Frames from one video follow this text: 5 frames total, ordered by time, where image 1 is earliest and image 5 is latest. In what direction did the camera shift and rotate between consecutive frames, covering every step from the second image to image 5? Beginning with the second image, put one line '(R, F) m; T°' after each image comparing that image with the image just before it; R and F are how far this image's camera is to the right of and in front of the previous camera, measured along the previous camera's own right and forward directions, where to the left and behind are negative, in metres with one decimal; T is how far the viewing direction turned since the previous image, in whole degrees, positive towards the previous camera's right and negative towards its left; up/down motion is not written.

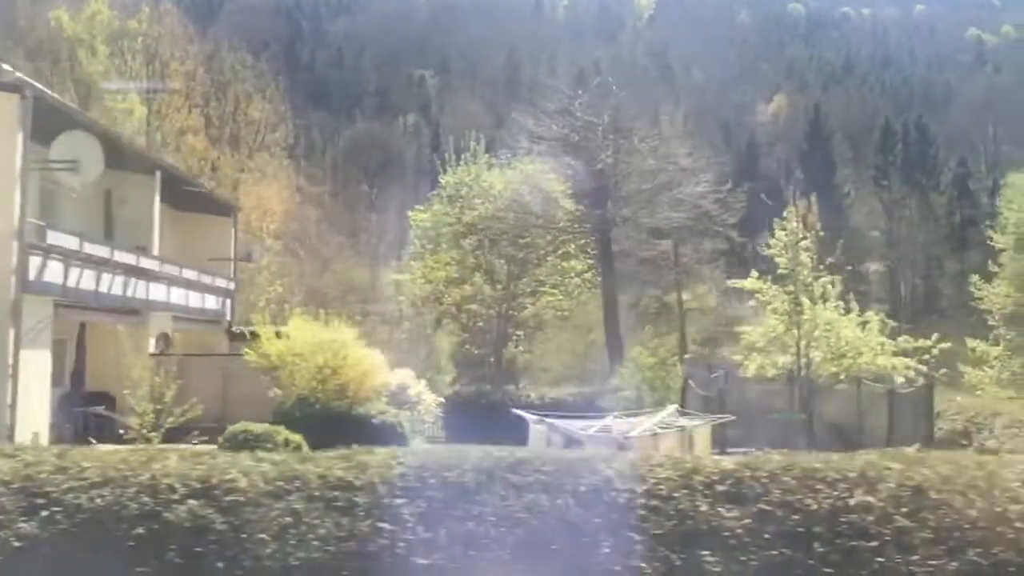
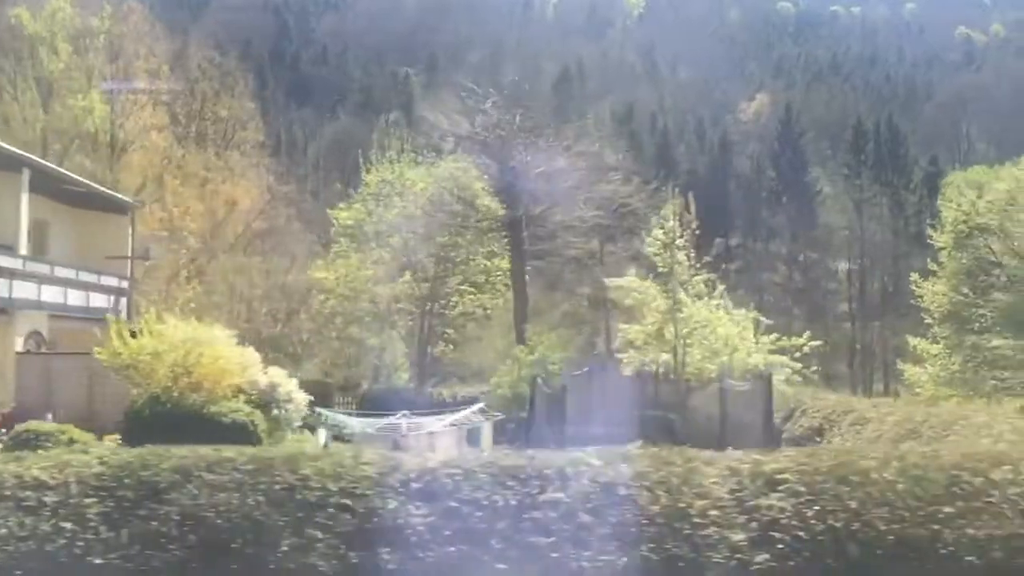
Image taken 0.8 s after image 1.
(+1.6, 0.0) m; +1°
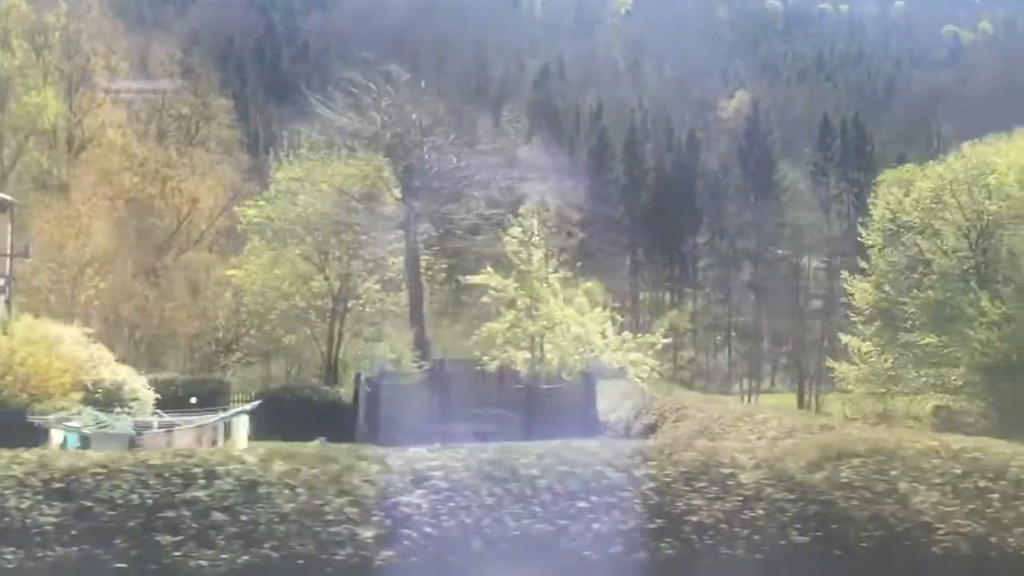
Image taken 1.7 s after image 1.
(+1.9, 0.0) m; +1°
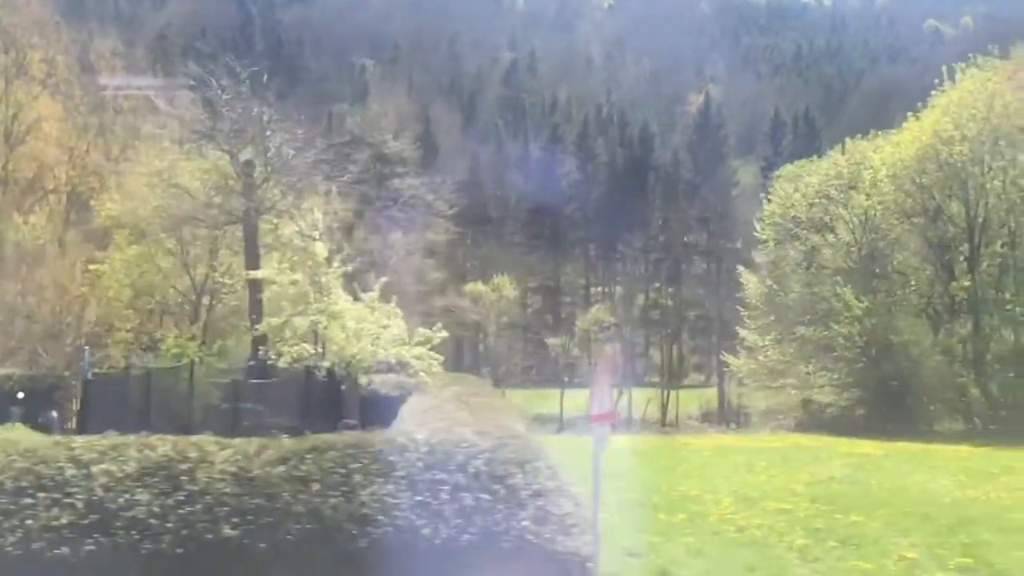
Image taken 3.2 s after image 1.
(+2.9, 0.0) m; +1°
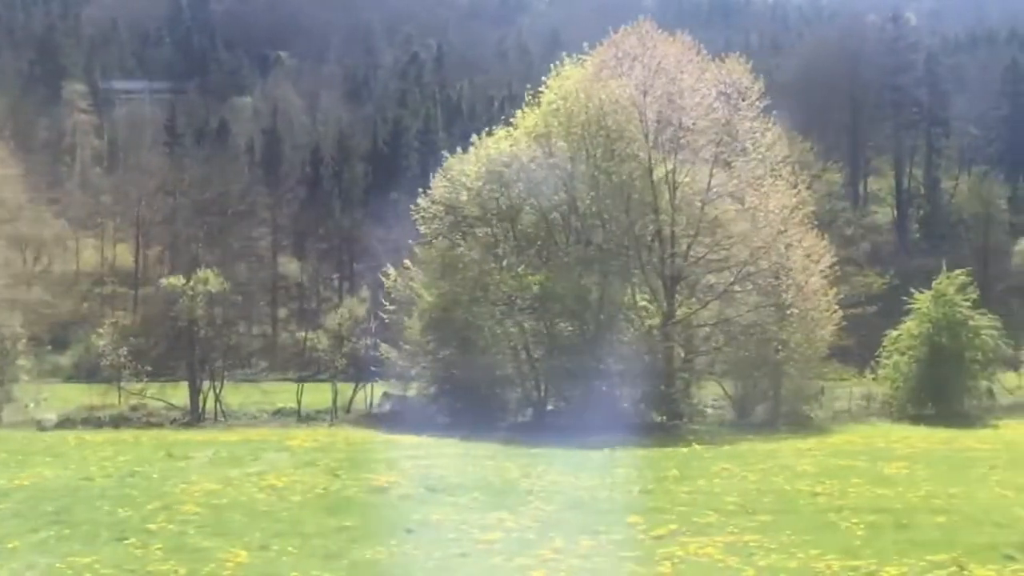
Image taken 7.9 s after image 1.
(+9.6, -0.3) m; +3°
